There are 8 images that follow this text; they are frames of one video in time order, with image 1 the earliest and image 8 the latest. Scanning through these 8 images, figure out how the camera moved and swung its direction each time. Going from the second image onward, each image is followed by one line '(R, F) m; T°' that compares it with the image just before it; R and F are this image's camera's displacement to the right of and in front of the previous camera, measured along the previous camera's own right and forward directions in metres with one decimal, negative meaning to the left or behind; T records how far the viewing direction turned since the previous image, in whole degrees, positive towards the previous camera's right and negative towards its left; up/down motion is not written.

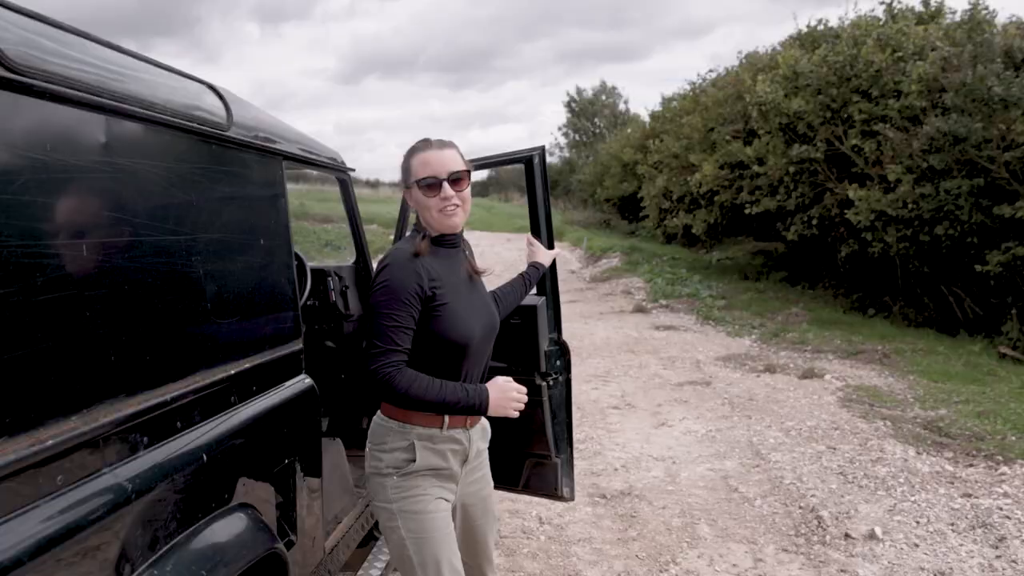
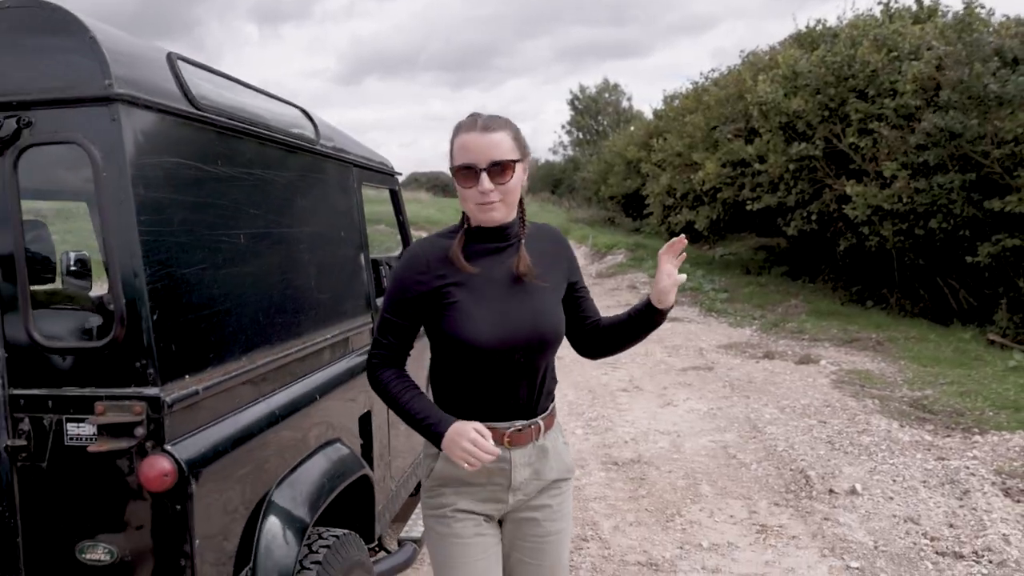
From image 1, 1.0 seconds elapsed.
(-0.1, -0.6) m; 0°
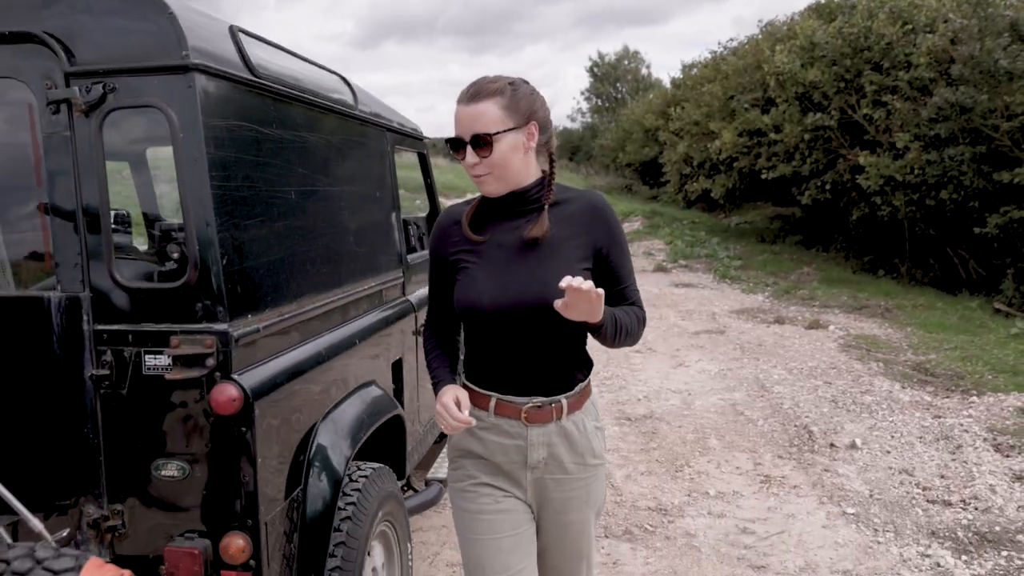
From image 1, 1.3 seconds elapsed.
(0.0, -0.3) m; -1°
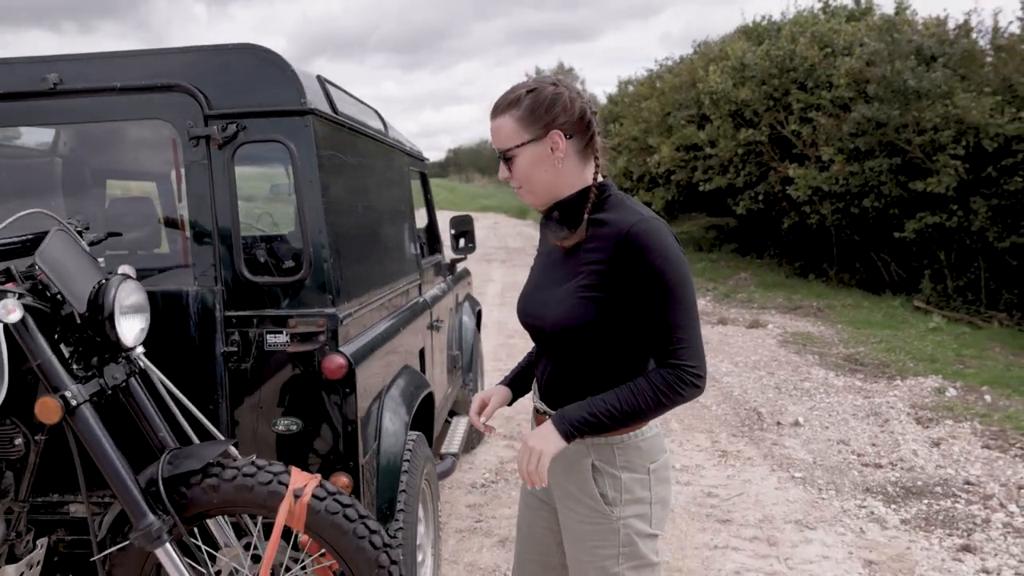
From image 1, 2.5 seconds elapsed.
(-0.3, -0.6) m; +4°
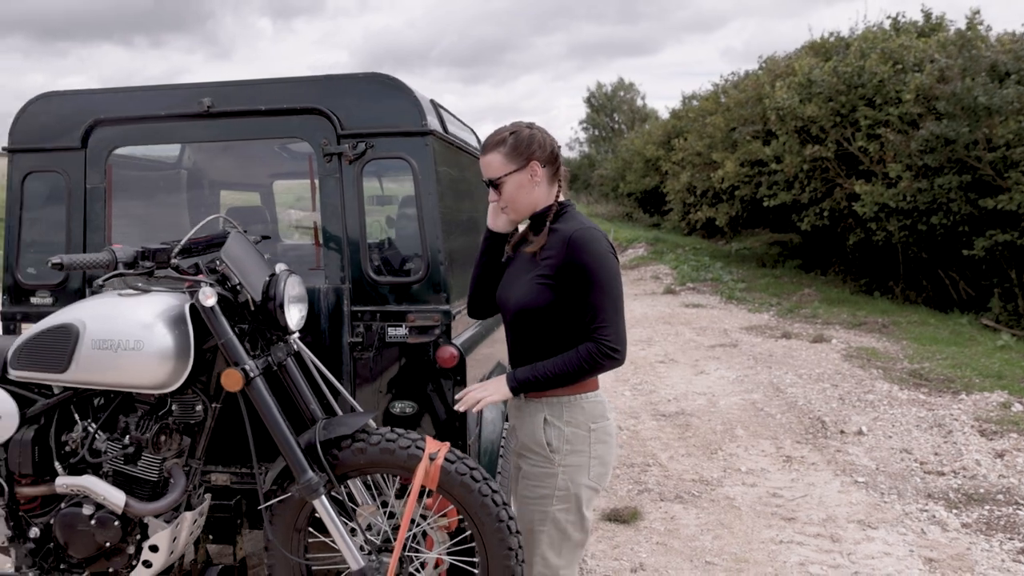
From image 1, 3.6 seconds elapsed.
(-0.1, -0.3) m; -4°
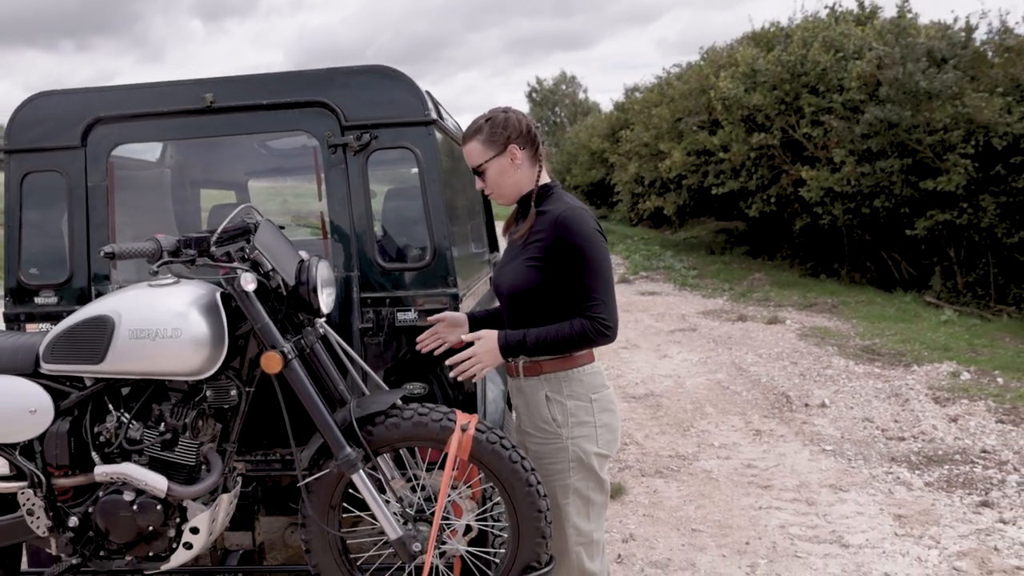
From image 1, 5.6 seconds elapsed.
(-0.2, -0.1) m; +3°
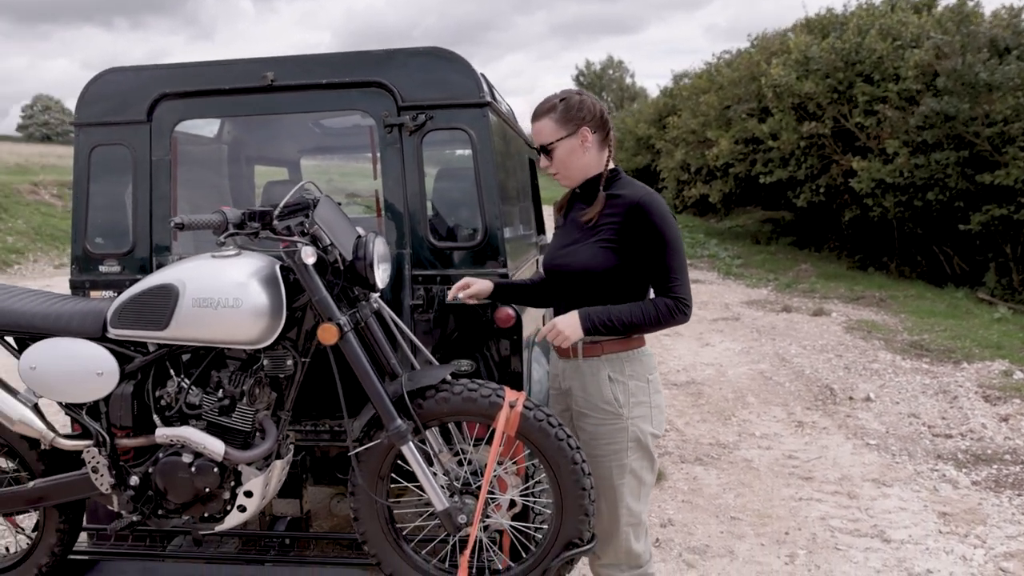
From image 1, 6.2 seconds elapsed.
(0.0, 0.0) m; -3°
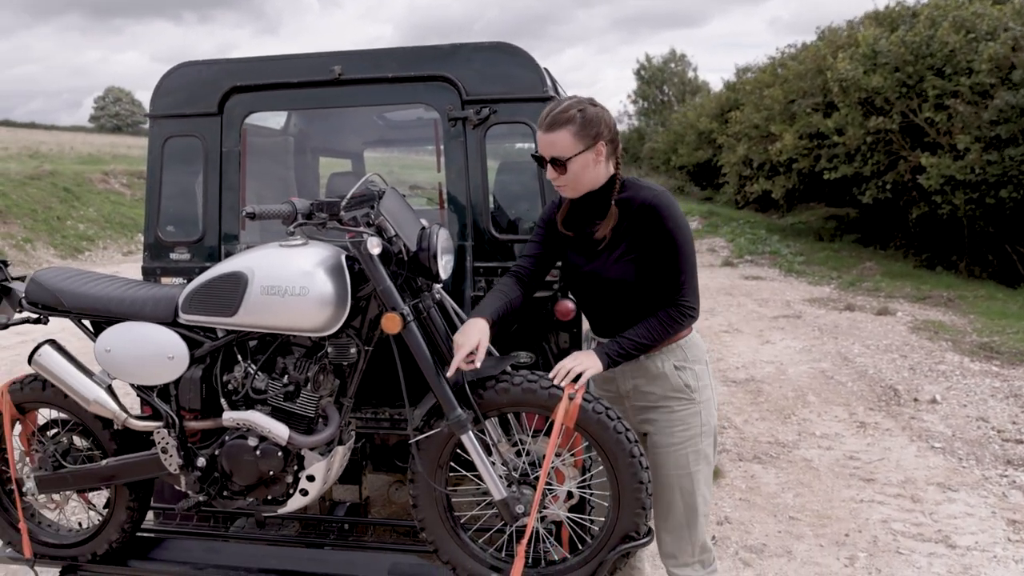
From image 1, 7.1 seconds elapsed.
(0.0, 0.0) m; -4°
